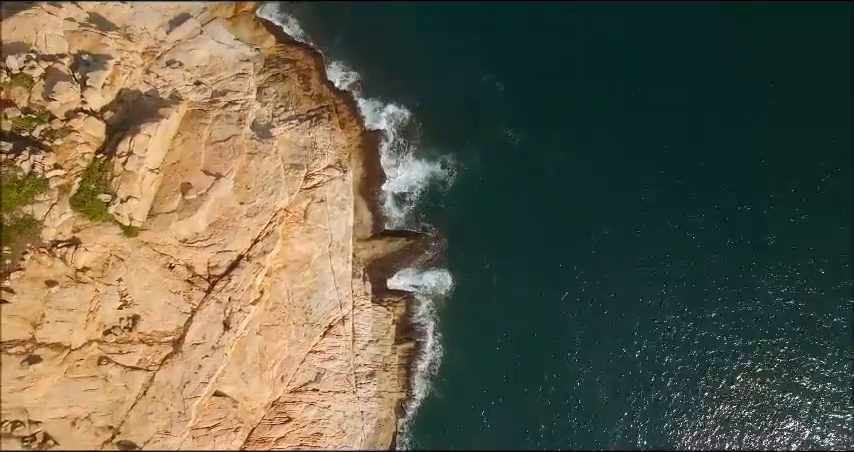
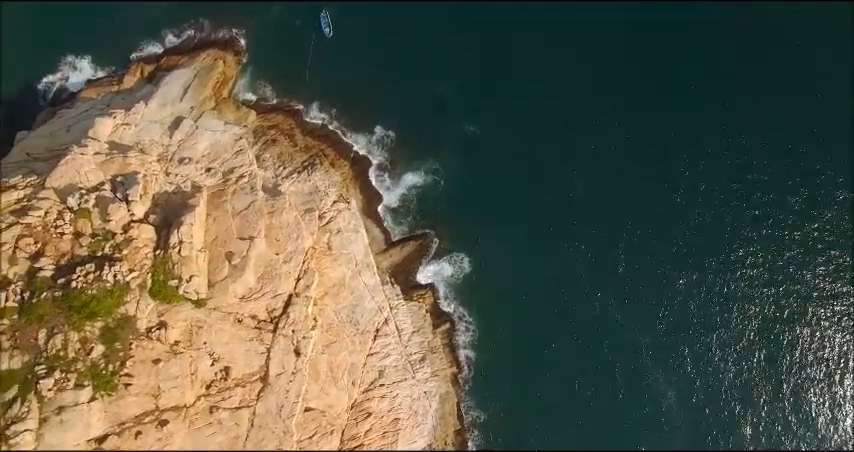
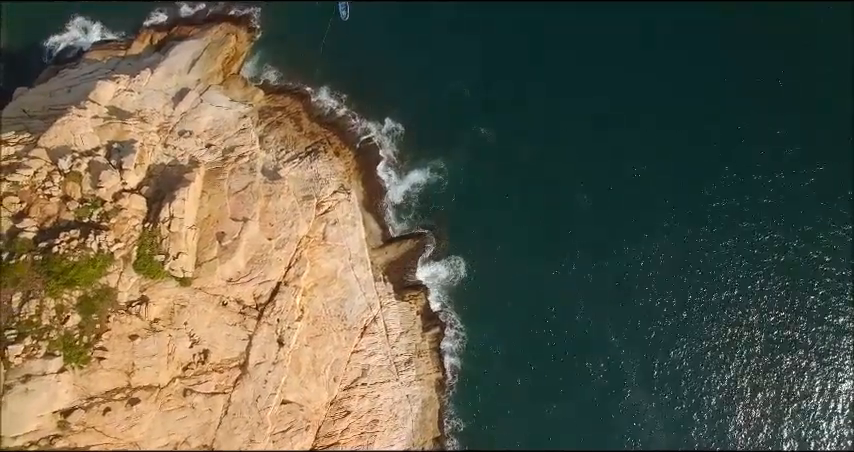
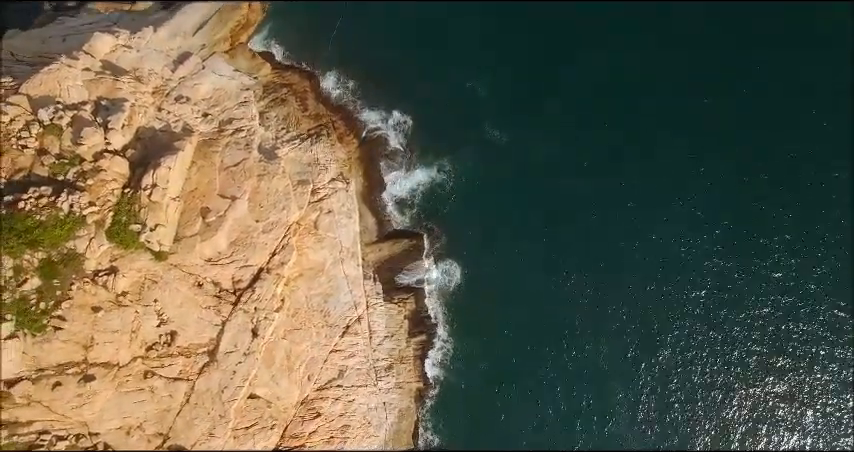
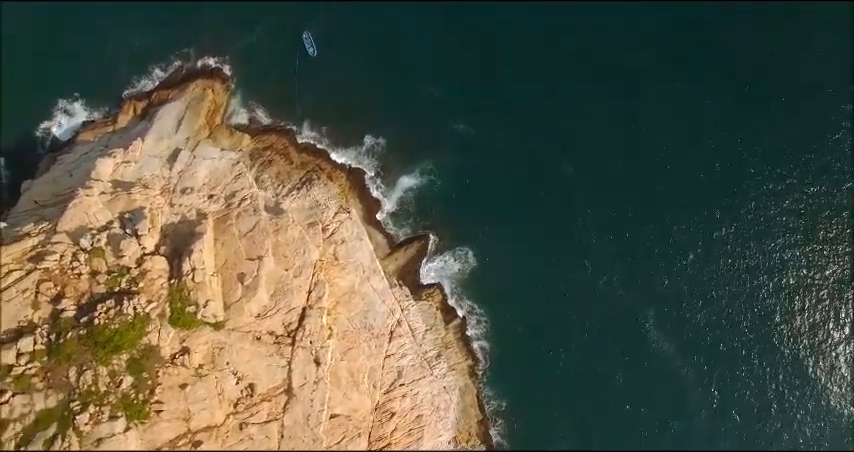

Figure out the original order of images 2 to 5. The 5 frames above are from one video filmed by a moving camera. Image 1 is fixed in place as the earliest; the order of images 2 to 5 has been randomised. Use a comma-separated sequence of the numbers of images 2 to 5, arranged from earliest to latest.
4, 3, 2, 5
